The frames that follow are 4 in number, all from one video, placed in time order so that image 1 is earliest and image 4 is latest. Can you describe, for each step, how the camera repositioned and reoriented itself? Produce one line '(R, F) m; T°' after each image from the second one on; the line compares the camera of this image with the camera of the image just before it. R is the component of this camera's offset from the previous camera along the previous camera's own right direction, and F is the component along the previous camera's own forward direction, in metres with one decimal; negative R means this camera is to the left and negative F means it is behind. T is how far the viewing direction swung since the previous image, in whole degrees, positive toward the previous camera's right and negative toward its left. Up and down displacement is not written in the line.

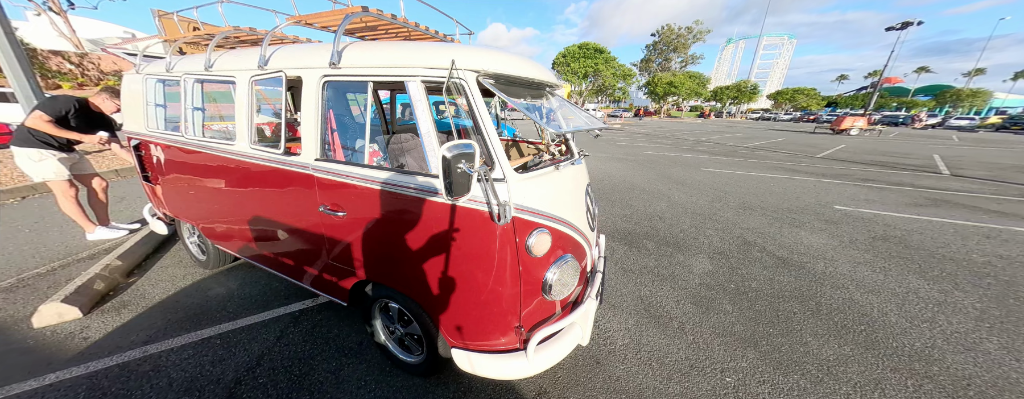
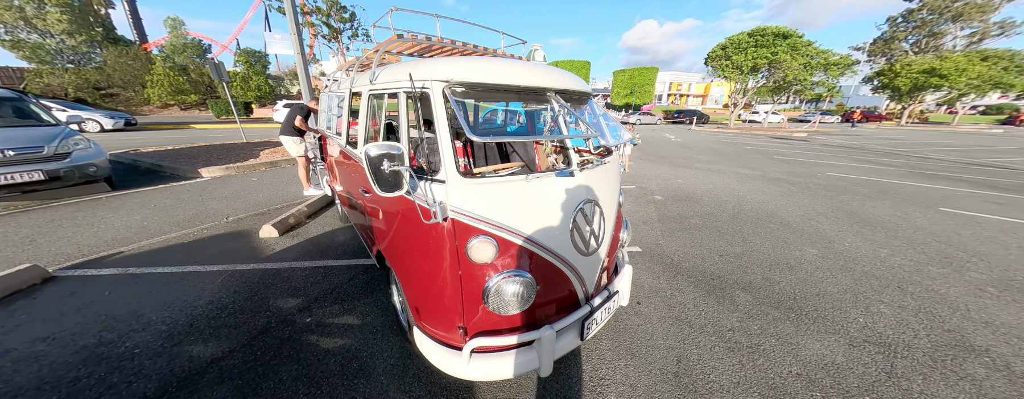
(+0.9, +0.2) m; -27°
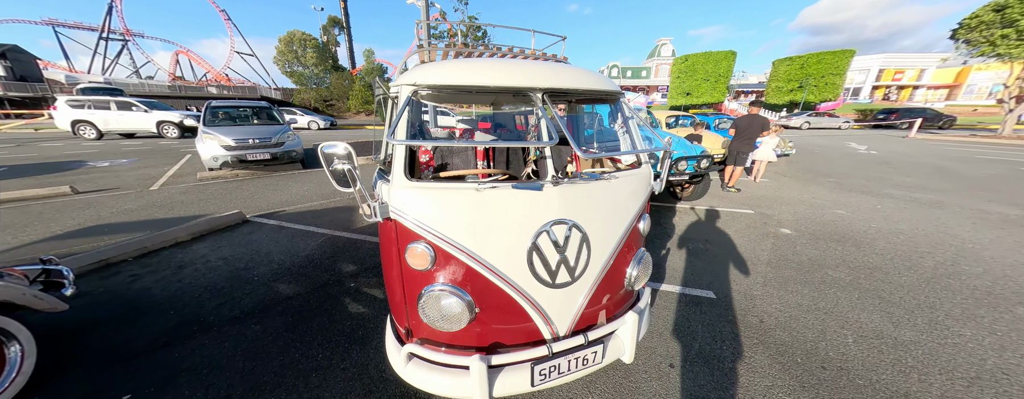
(+0.8, +0.3) m; -23°
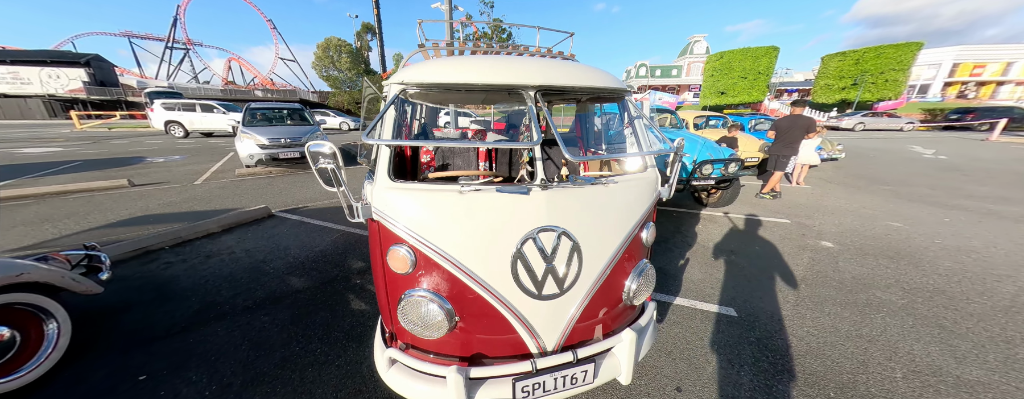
(+0.2, +0.1) m; -5°
